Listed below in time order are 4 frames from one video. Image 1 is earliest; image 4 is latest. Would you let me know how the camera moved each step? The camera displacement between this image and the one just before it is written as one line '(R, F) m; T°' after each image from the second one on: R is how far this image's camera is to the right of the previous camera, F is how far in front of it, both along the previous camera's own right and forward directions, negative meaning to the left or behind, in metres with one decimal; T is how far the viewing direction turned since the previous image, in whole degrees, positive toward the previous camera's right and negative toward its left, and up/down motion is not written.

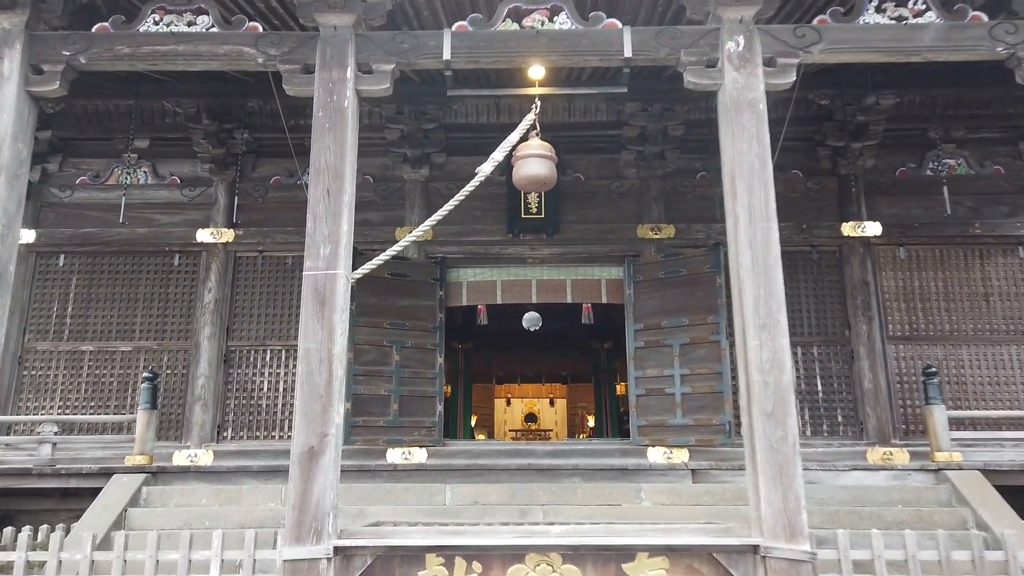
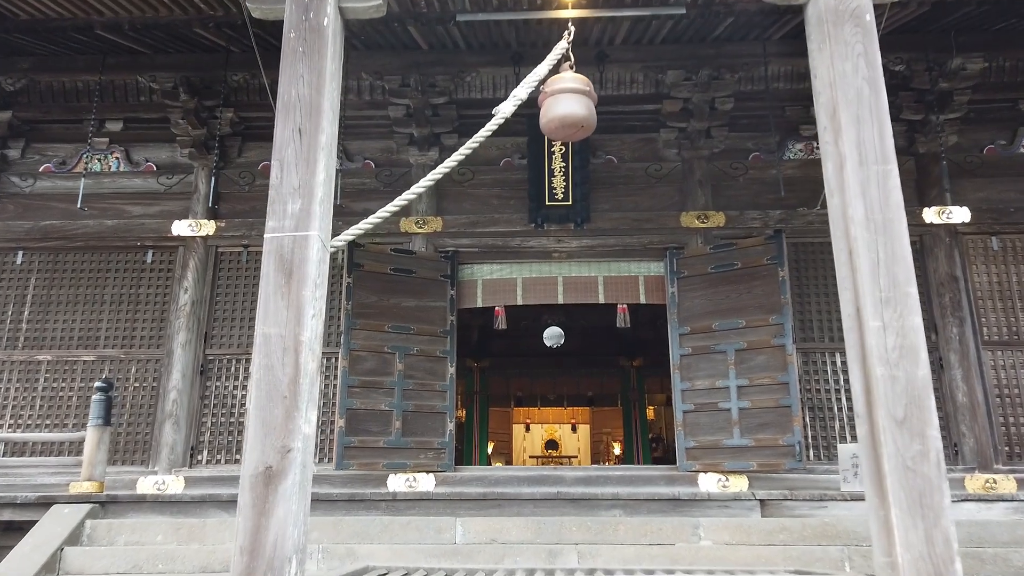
(-0.1, +1.1) m; -1°
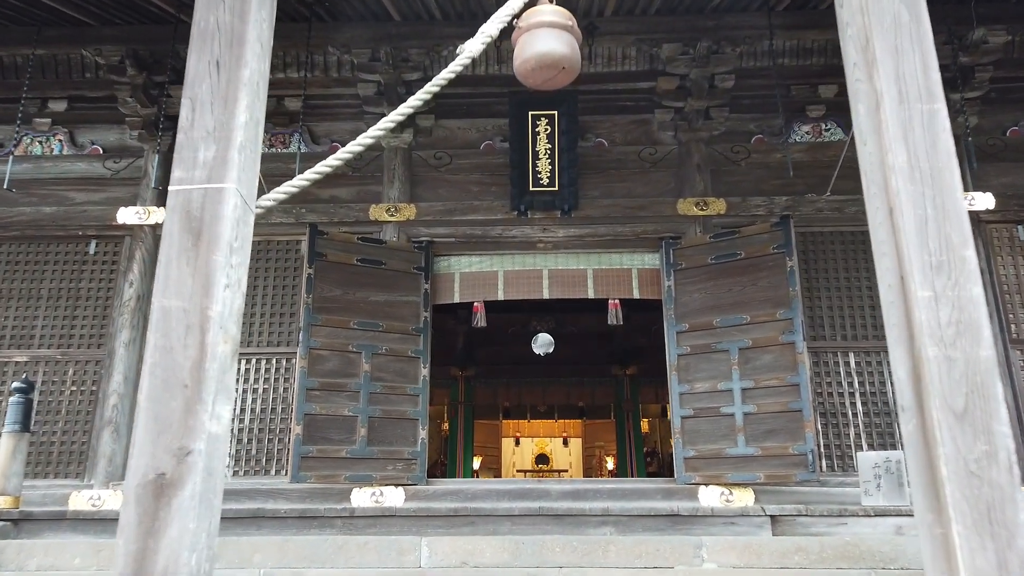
(+0.1, +0.6) m; 0°
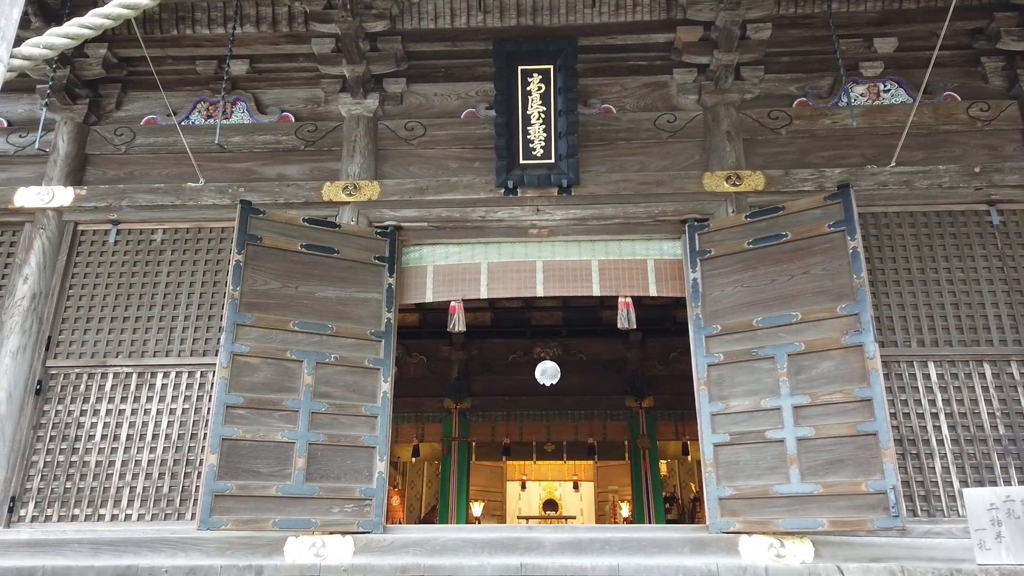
(+0.2, +1.2) m; -1°
